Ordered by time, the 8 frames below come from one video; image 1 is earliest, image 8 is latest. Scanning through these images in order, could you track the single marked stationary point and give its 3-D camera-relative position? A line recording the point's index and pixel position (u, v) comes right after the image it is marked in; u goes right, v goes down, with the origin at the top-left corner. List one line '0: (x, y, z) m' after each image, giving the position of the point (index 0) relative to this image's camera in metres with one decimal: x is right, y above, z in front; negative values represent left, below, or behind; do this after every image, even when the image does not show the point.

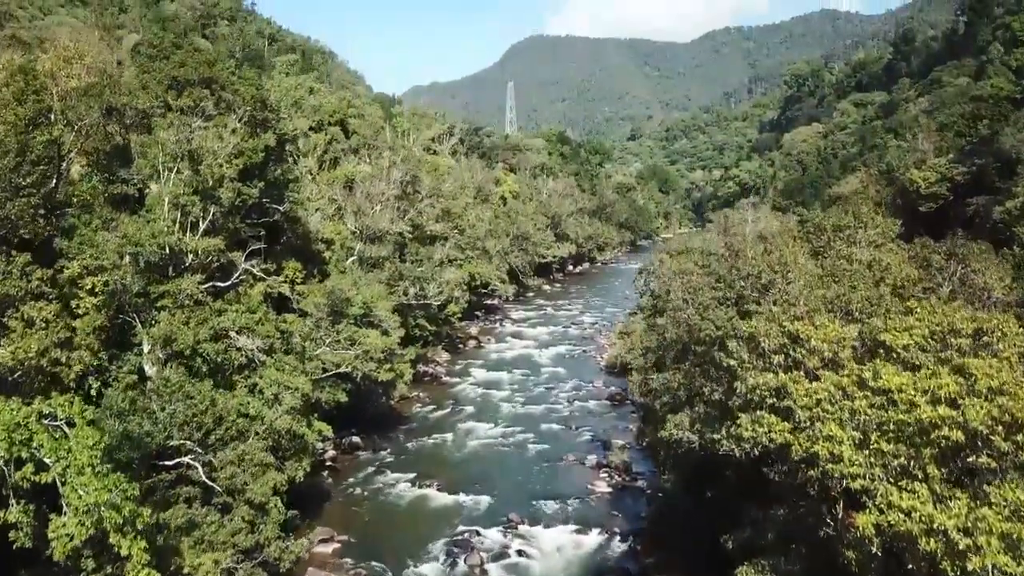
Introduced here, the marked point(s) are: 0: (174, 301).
0: (-8.2, -0.3, +16.7) m
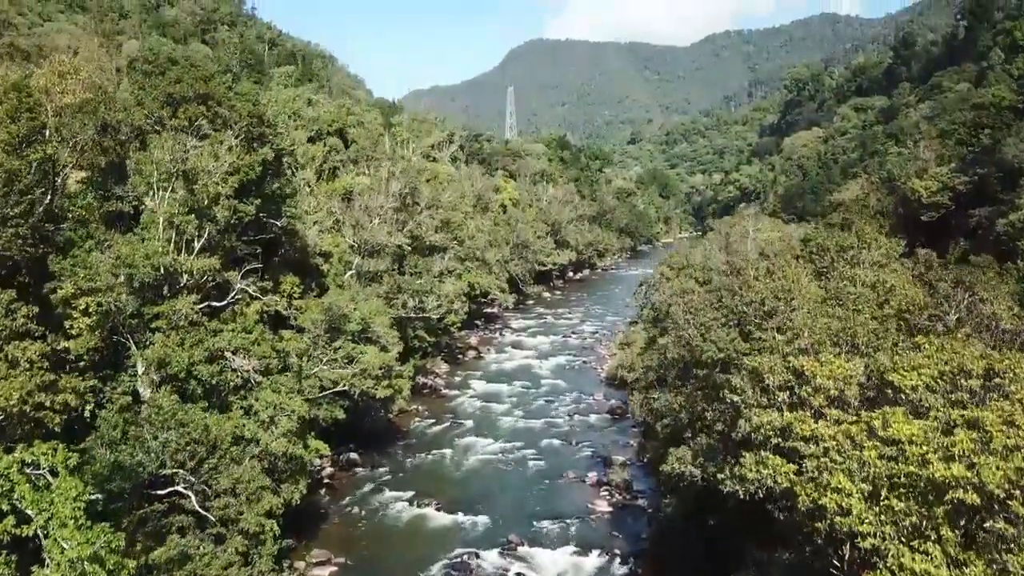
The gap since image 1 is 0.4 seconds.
0: (-8.3, -0.8, +16.5) m
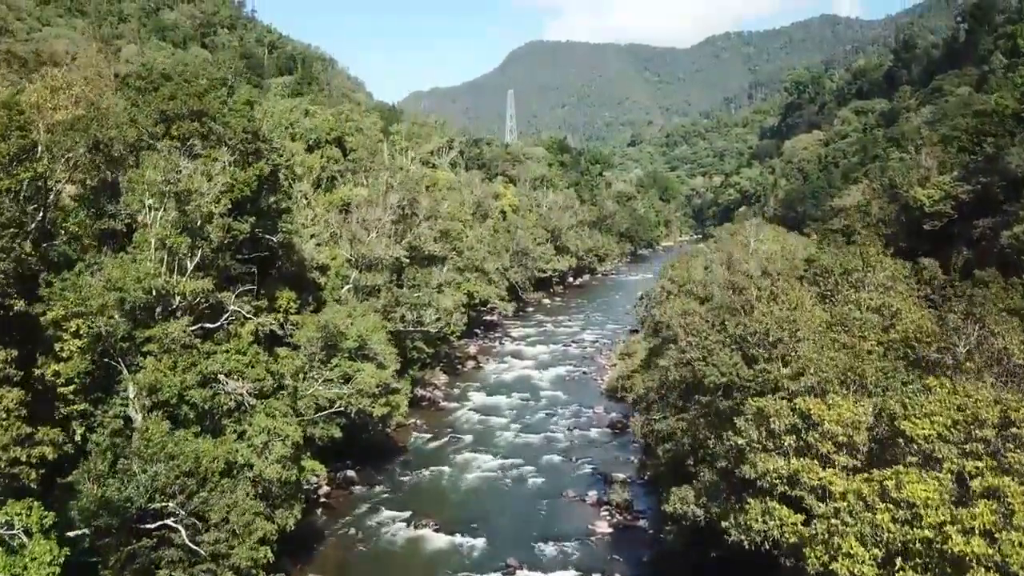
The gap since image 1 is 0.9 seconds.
0: (-8.3, -1.3, +16.2) m
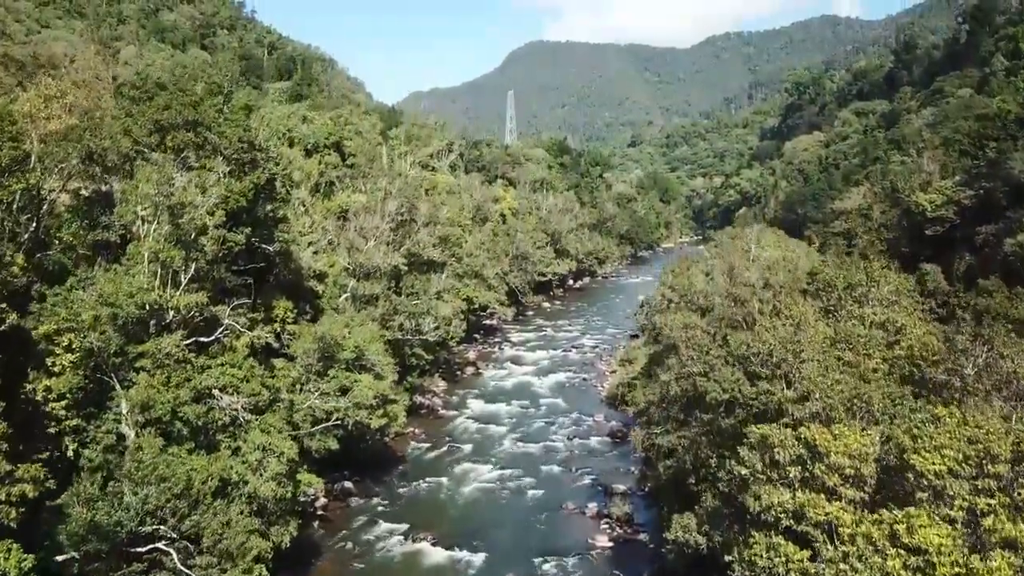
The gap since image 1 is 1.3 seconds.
0: (-8.3, -1.7, +15.9) m
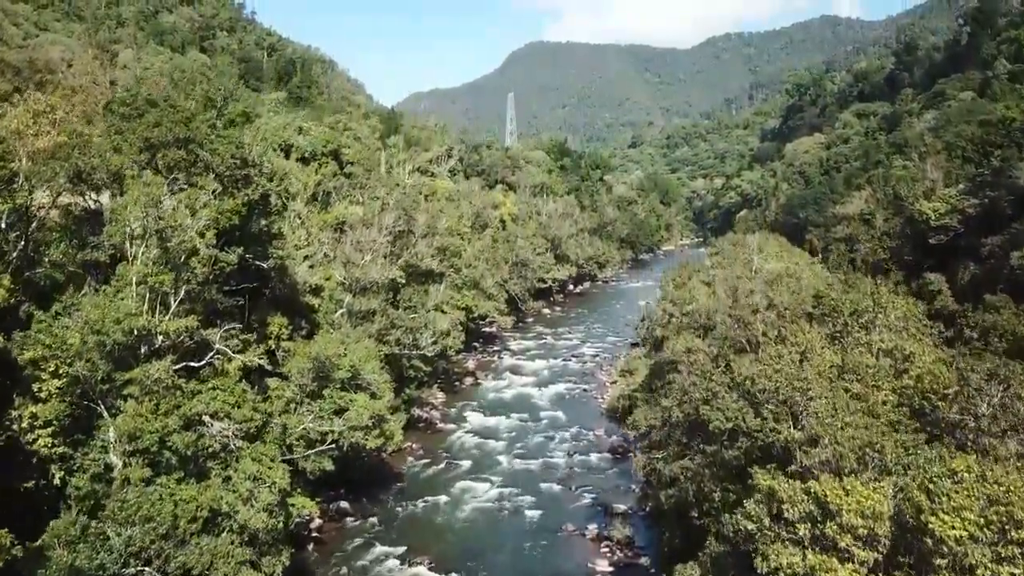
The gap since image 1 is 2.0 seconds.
0: (-8.4, -2.3, +15.5) m
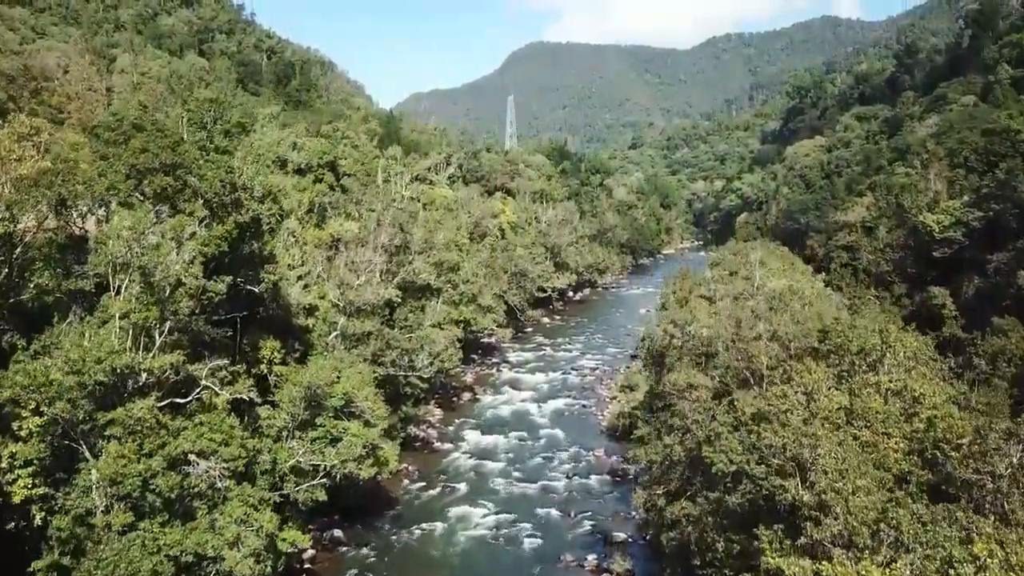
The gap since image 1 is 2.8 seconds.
0: (-8.5, -3.1, +15.0) m
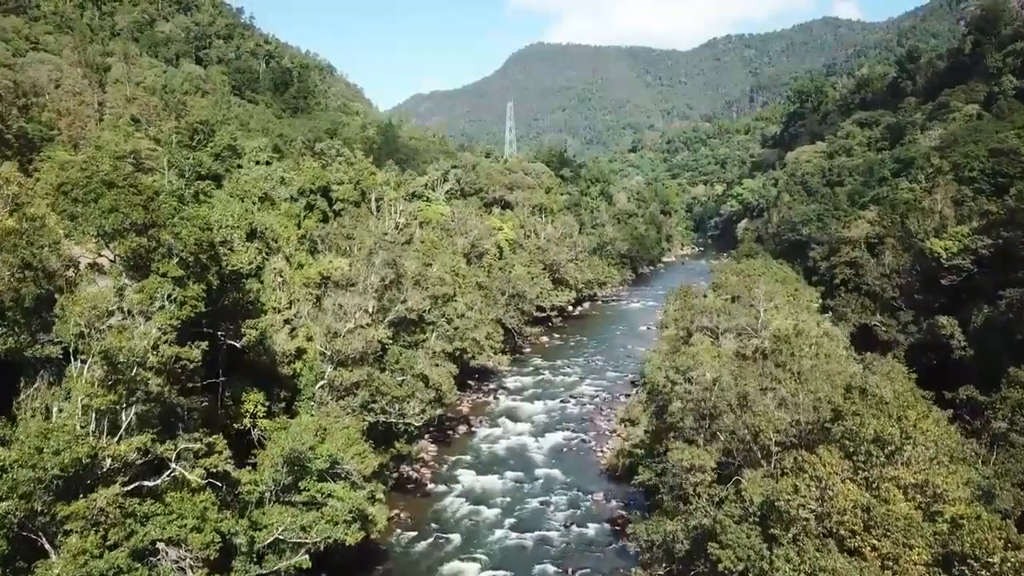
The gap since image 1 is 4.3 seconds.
0: (-8.7, -4.7, +14.0) m
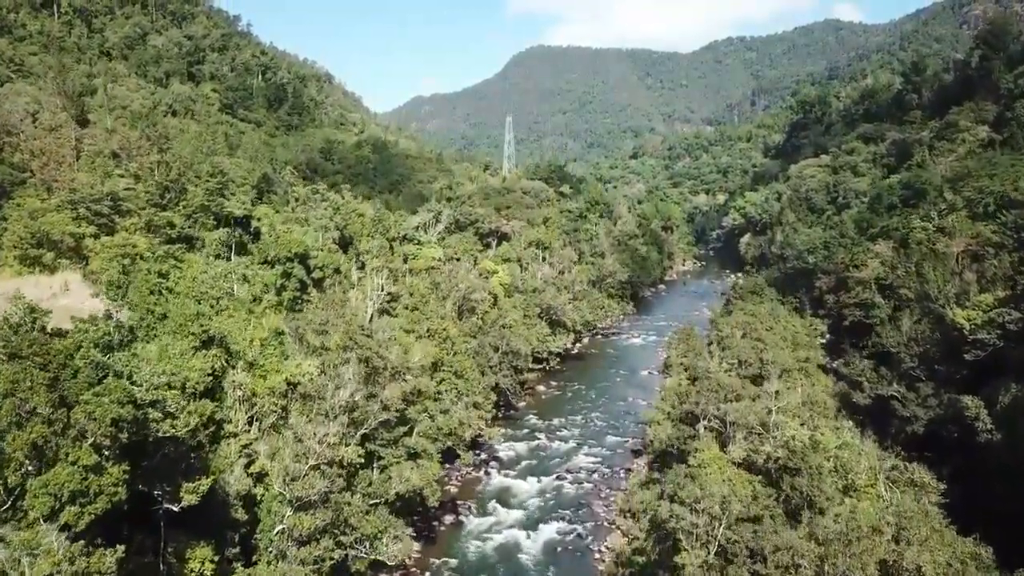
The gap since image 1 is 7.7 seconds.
0: (-9.2, -8.8, +11.2) m
